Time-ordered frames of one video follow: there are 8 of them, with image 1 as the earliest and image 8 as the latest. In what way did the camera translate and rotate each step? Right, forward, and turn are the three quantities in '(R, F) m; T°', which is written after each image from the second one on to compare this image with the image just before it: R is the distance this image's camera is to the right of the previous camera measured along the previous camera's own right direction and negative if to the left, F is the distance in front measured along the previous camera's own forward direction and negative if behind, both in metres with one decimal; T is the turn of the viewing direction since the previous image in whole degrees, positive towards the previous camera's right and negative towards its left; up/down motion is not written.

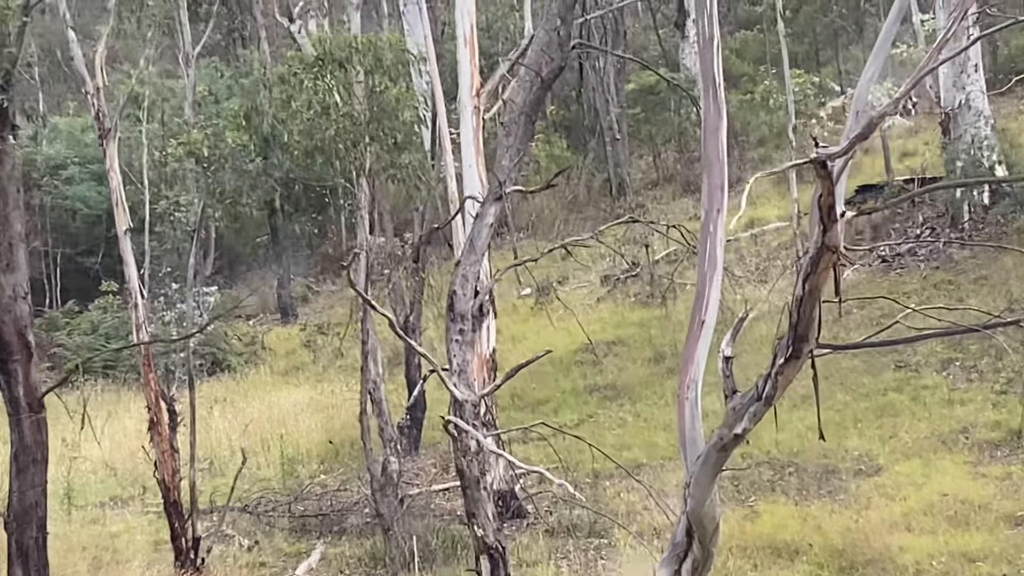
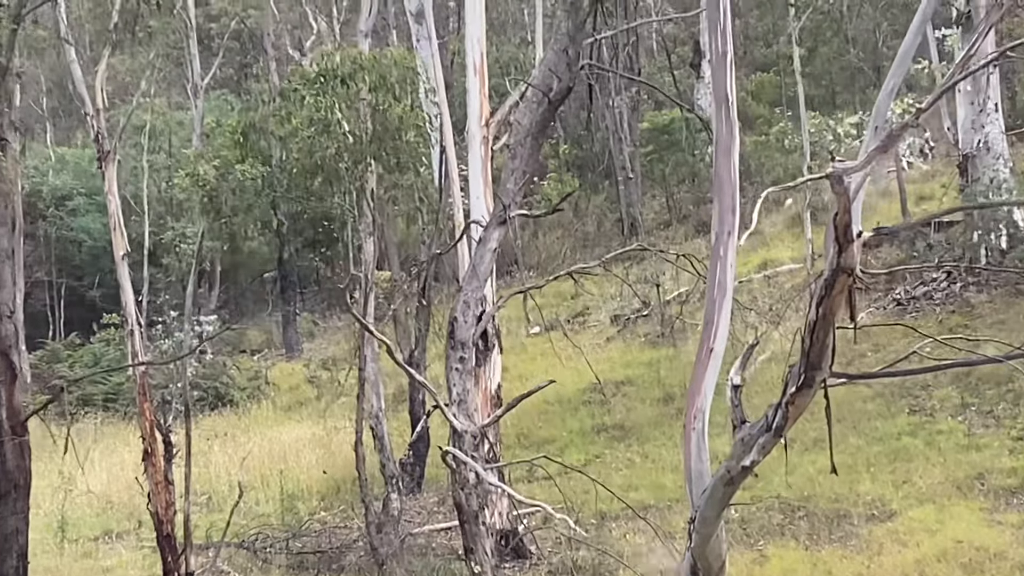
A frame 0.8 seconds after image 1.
(0.0, +0.2) m; 0°
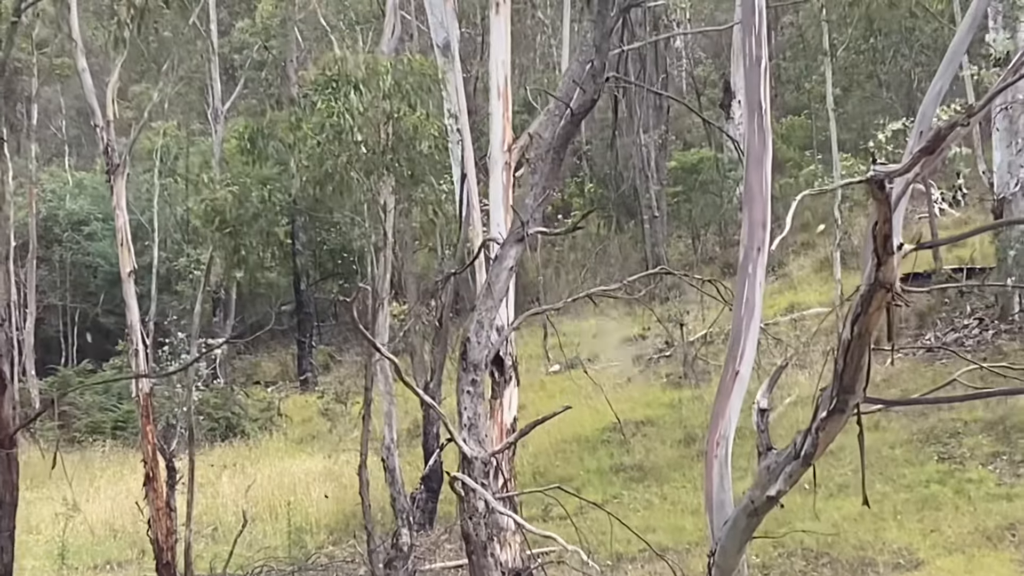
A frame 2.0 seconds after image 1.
(0.0, +0.3) m; -1°
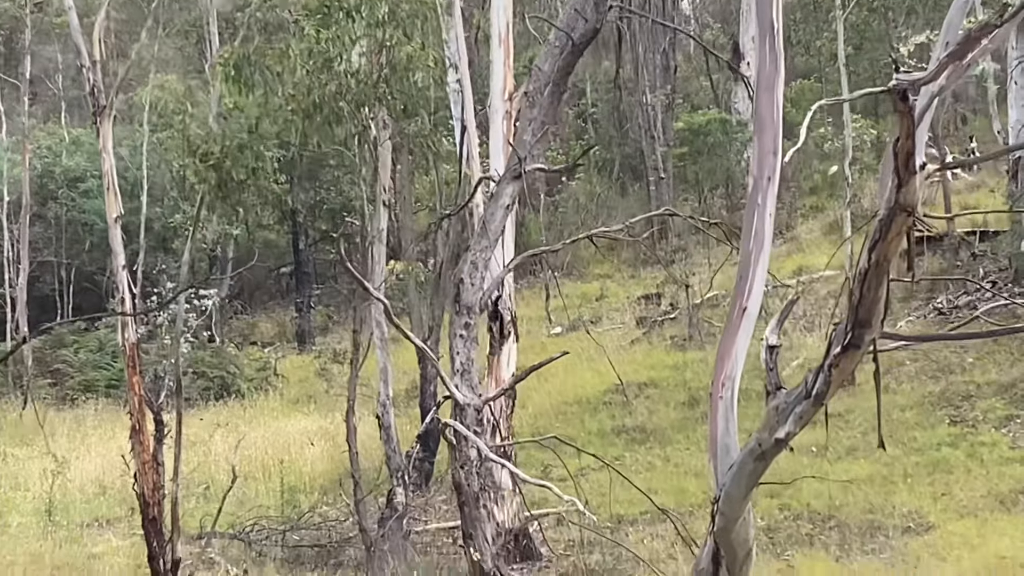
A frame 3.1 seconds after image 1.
(0.0, +0.3) m; 0°
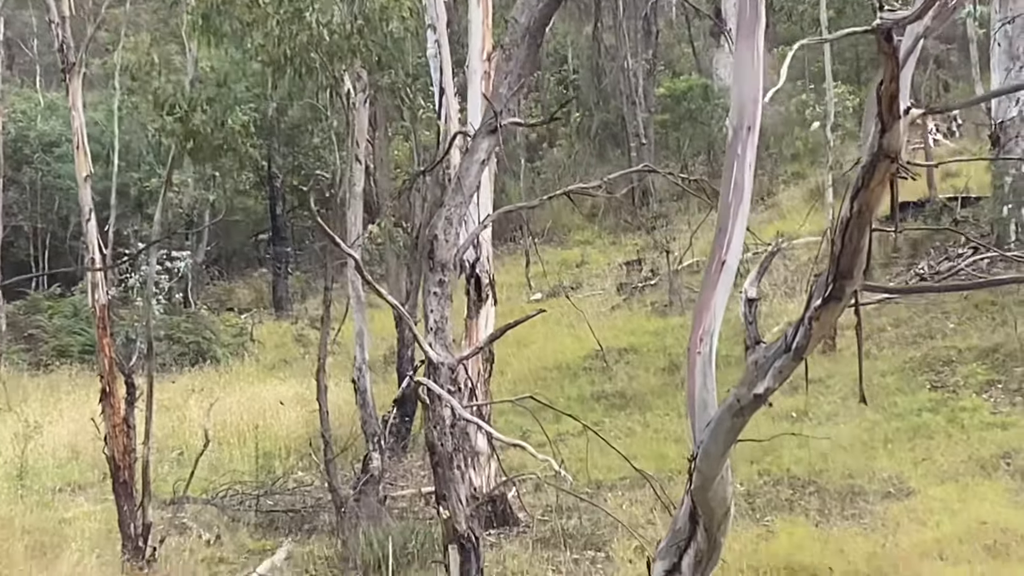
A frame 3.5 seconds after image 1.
(0.0, +0.1) m; +1°
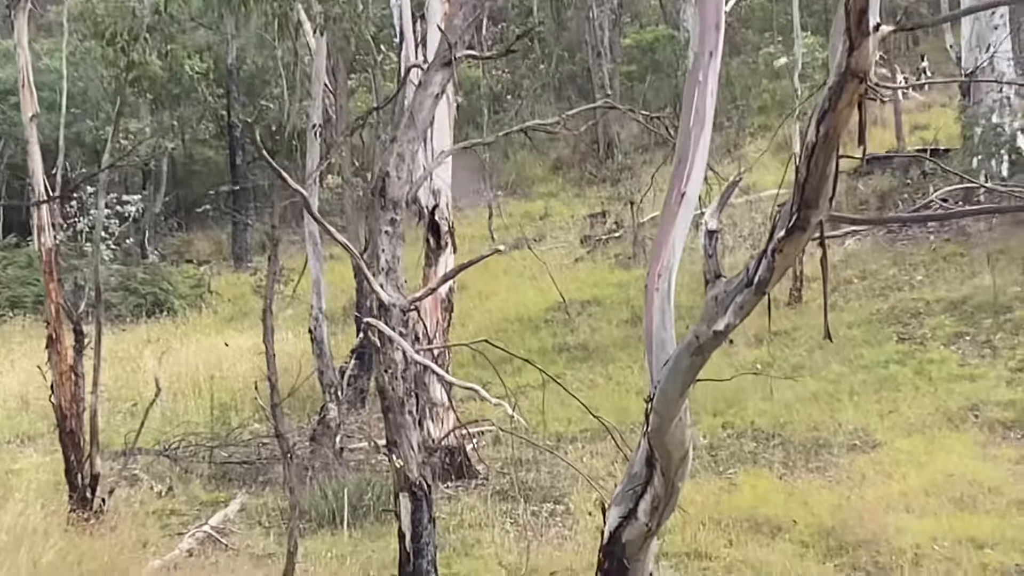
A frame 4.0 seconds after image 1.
(0.0, +0.2) m; +1°
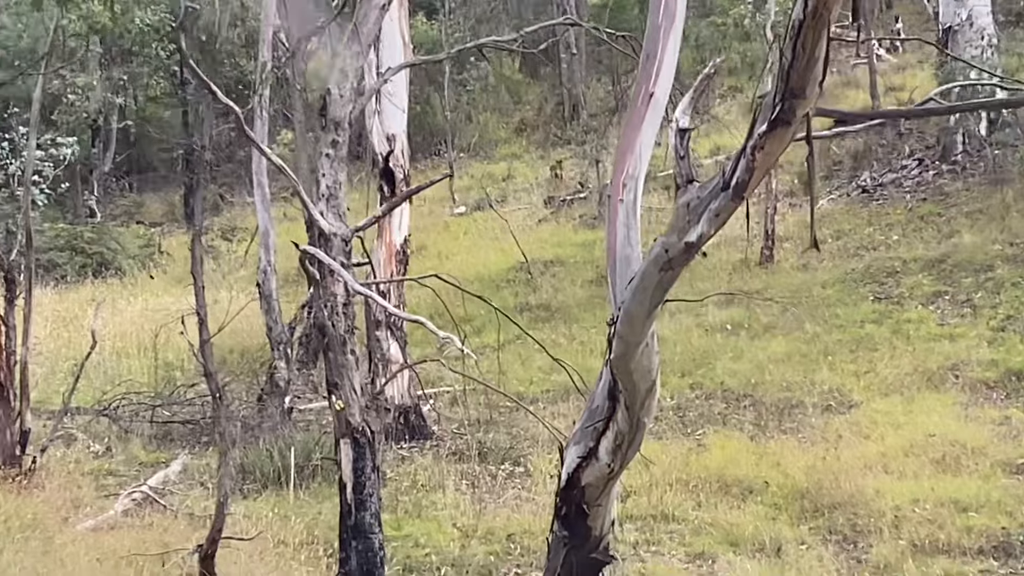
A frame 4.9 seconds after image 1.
(0.0, +0.4) m; +1°
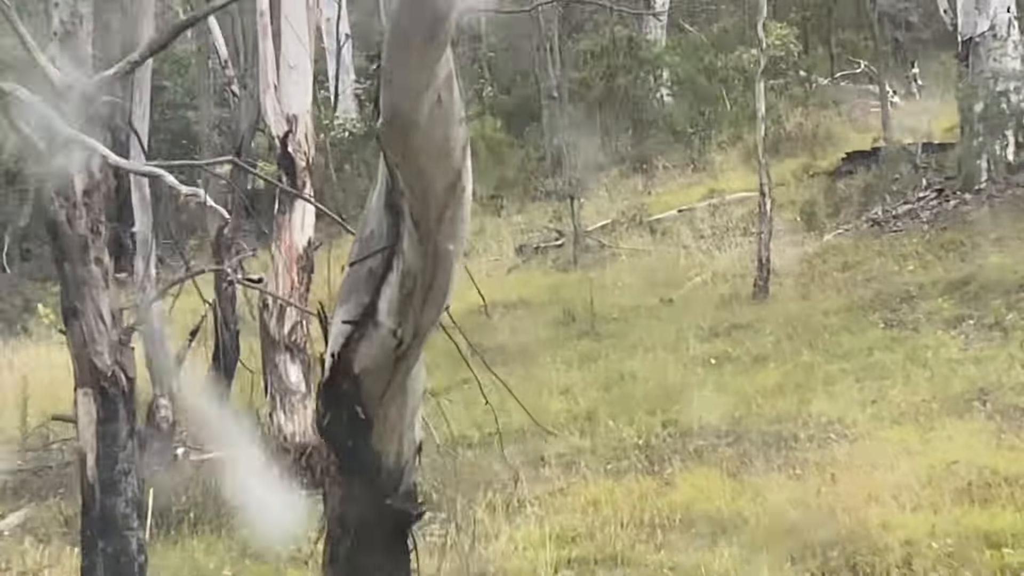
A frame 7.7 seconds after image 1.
(+0.3, +1.5) m; -1°
